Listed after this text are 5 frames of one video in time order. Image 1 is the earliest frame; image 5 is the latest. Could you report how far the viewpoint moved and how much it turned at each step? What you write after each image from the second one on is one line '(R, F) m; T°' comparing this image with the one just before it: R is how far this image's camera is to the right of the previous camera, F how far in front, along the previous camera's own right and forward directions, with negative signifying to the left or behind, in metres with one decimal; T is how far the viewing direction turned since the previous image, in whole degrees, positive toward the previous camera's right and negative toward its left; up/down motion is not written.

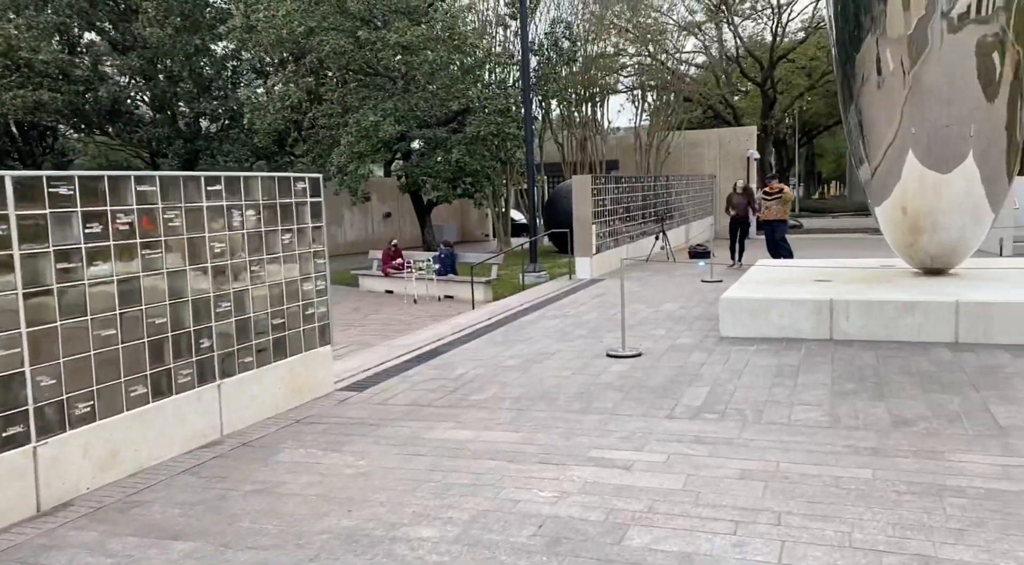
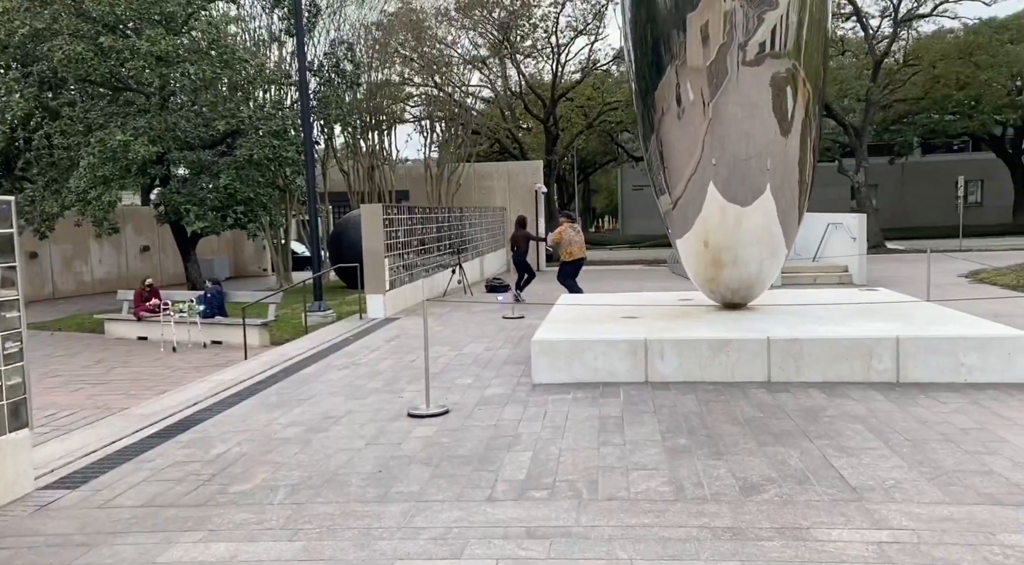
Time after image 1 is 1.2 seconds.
(+0.1, +1.1) m; +16°
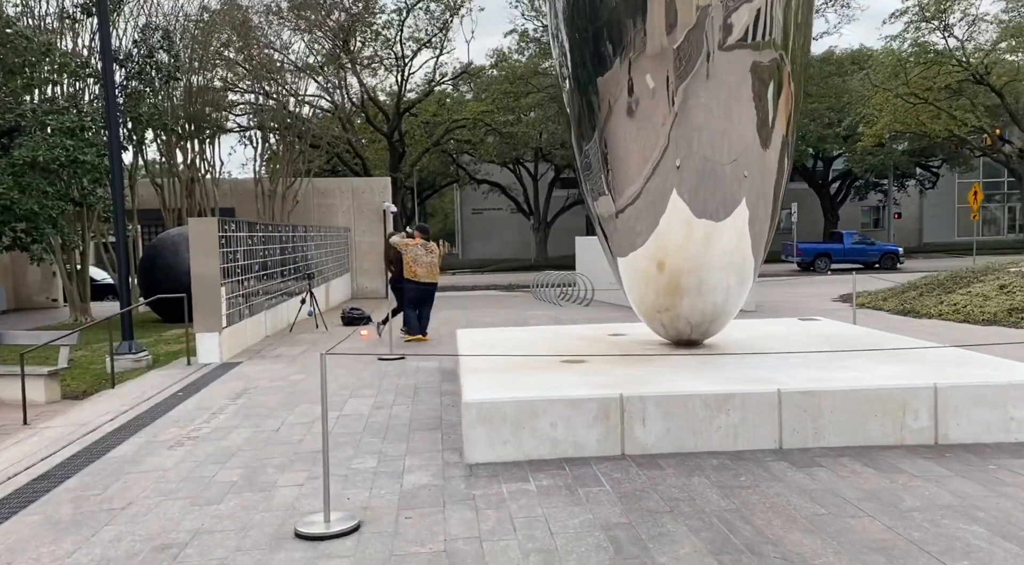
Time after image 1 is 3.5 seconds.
(-0.6, +2.0) m; +13°
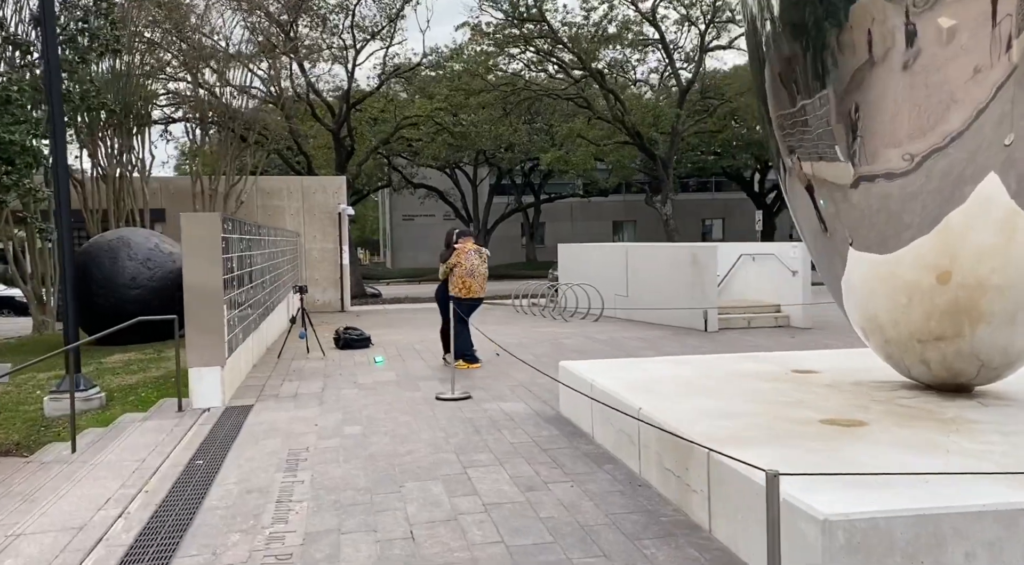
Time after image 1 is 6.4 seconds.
(-2.0, +2.2) m; +7°
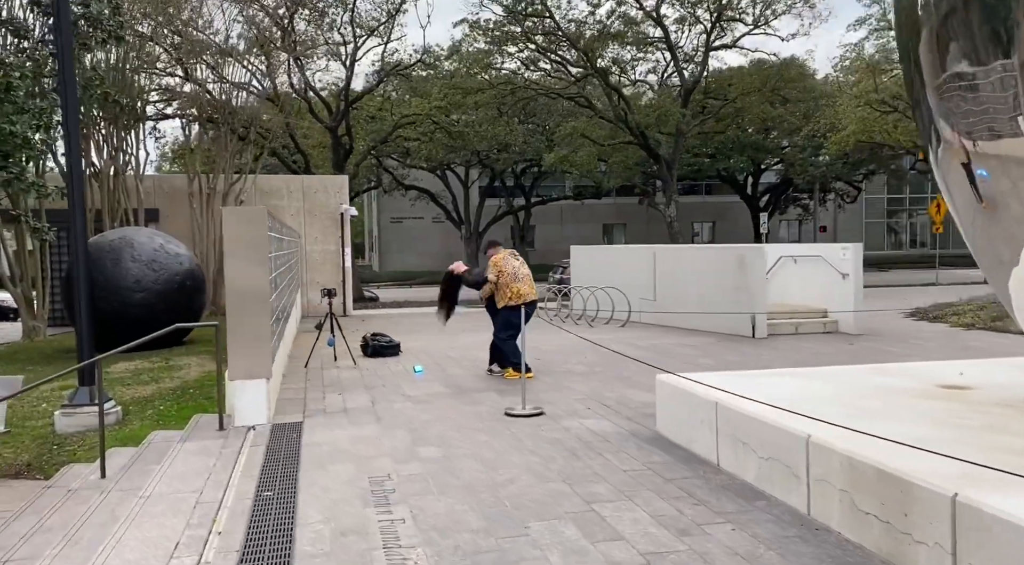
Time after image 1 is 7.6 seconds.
(-1.0, +0.8) m; +2°
